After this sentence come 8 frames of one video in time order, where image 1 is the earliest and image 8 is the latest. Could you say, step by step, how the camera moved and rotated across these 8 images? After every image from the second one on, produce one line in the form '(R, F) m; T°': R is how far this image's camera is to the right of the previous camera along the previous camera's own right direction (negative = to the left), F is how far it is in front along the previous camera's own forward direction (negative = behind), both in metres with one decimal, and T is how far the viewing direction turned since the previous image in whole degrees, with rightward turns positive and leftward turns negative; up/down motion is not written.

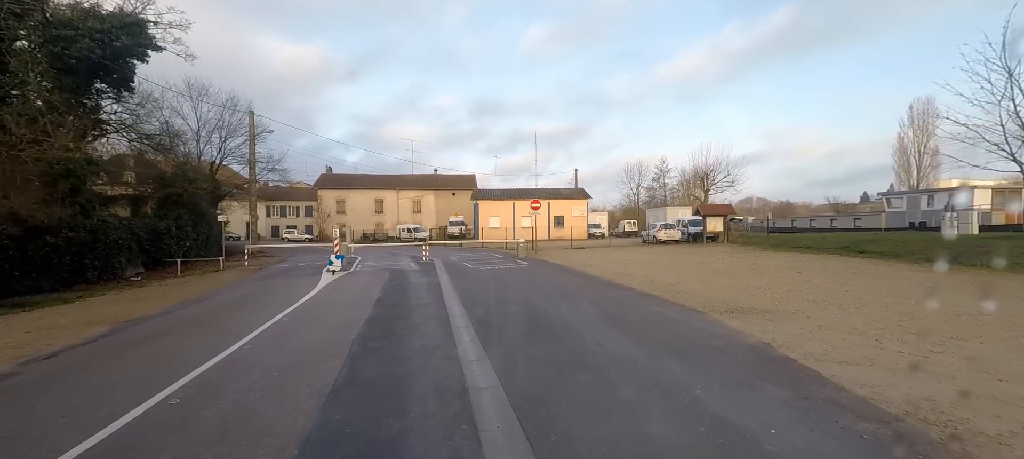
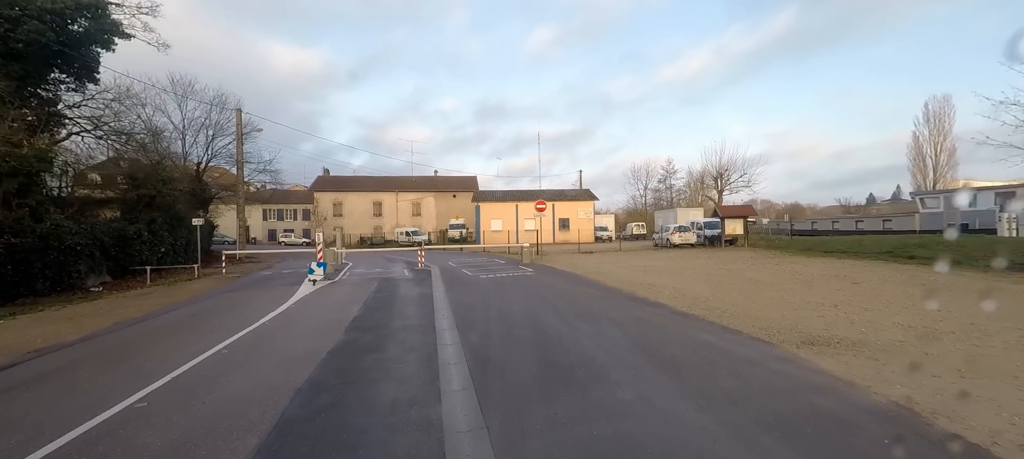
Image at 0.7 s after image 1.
(-0.1, +1.8) m; 0°
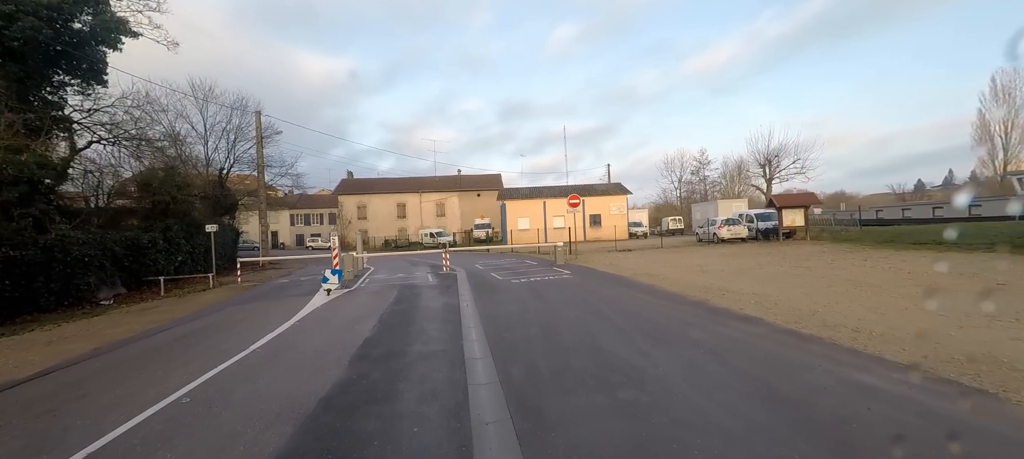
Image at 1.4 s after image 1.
(-0.3, +1.8) m; -3°
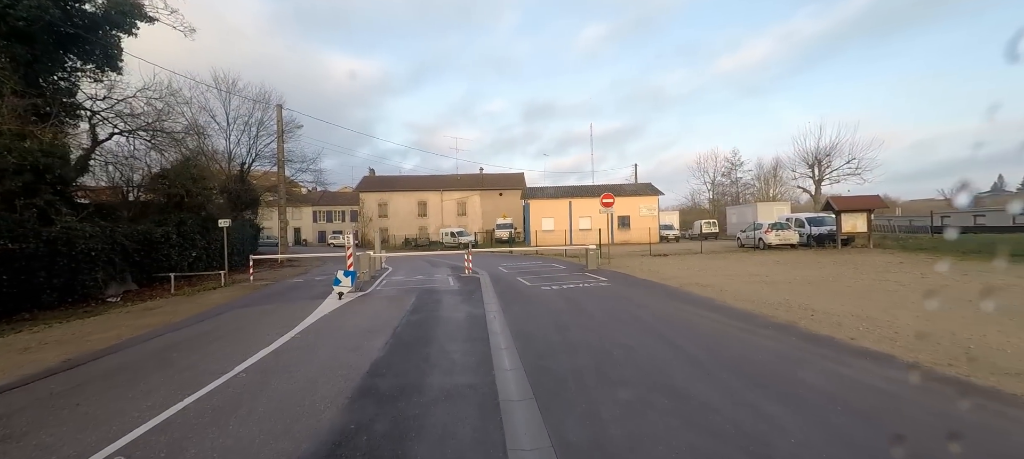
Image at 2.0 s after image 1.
(-0.3, +1.4) m; -3°
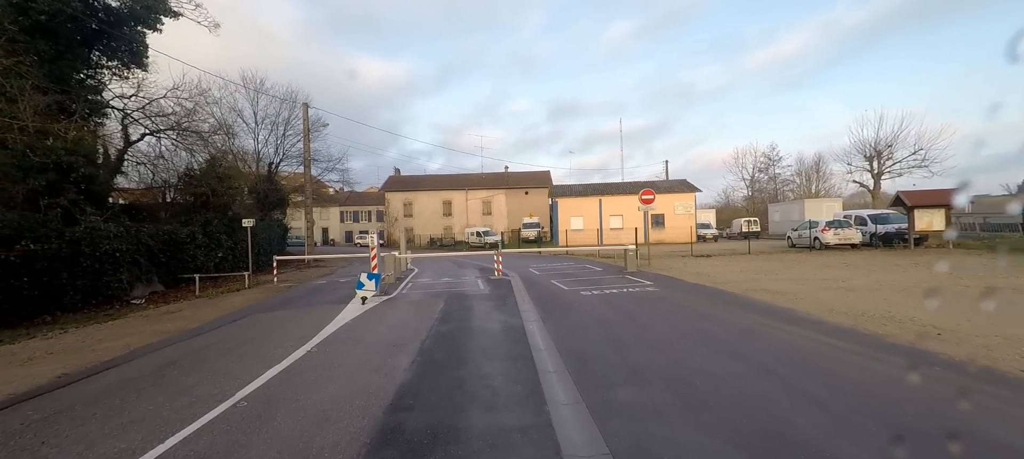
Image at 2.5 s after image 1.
(-0.3, +1.1) m; -3°
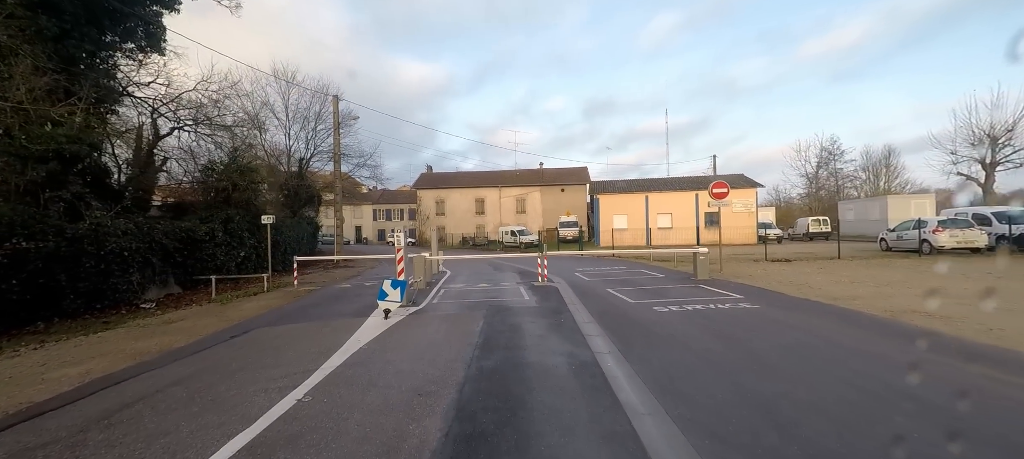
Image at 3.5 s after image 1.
(-0.5, +2.2) m; -4°
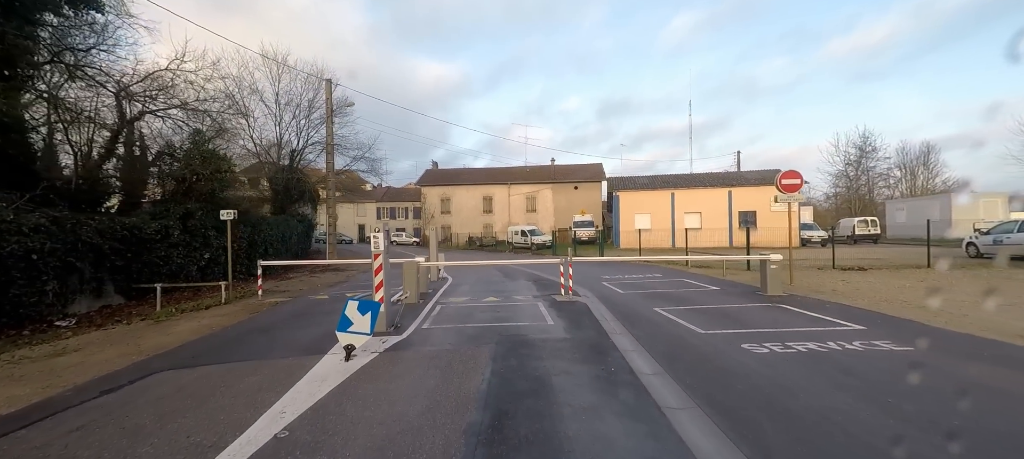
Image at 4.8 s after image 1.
(-0.2, +3.0) m; -1°
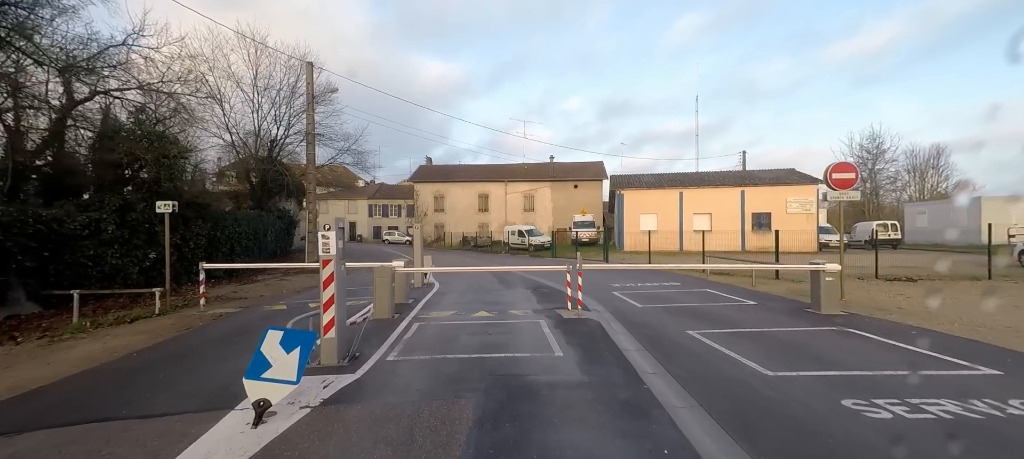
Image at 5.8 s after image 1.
(0.0, +2.0) m; 0°
